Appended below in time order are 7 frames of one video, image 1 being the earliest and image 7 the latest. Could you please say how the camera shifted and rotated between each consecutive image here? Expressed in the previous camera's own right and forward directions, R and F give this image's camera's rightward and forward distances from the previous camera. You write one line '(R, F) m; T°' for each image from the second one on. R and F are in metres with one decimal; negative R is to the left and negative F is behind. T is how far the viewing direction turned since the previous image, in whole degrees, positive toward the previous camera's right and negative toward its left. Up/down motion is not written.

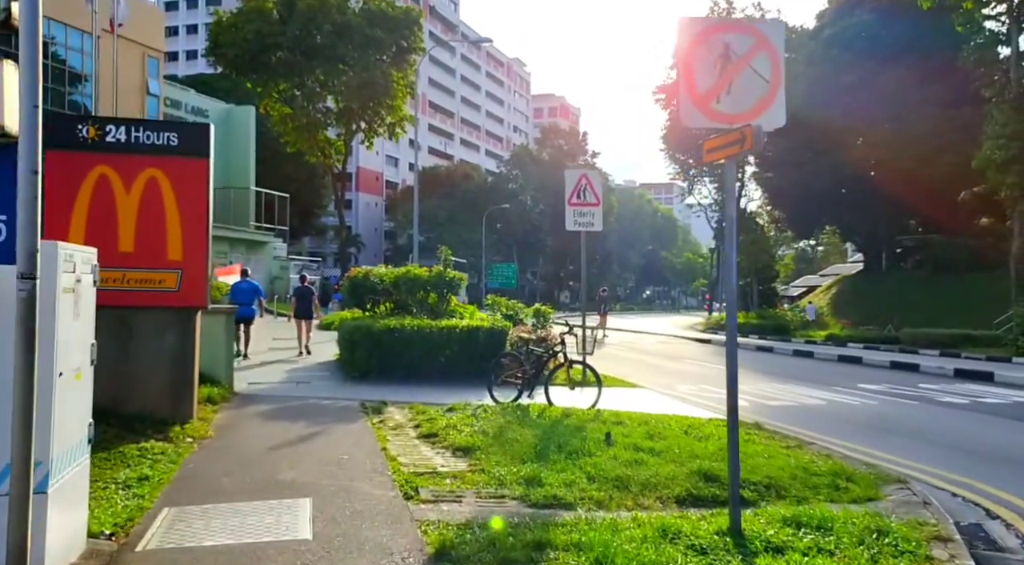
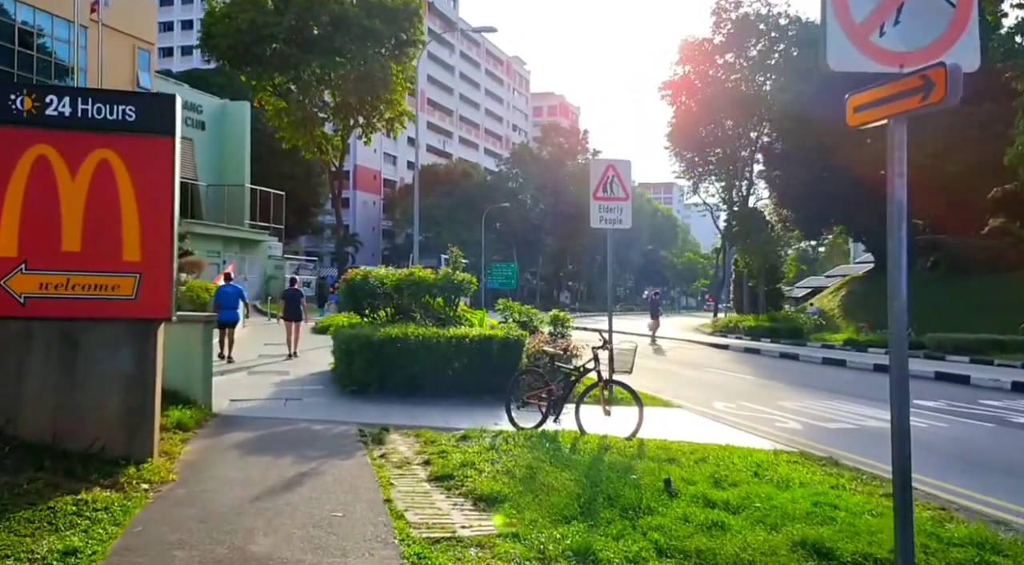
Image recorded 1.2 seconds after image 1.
(-0.3, +1.4) m; 0°
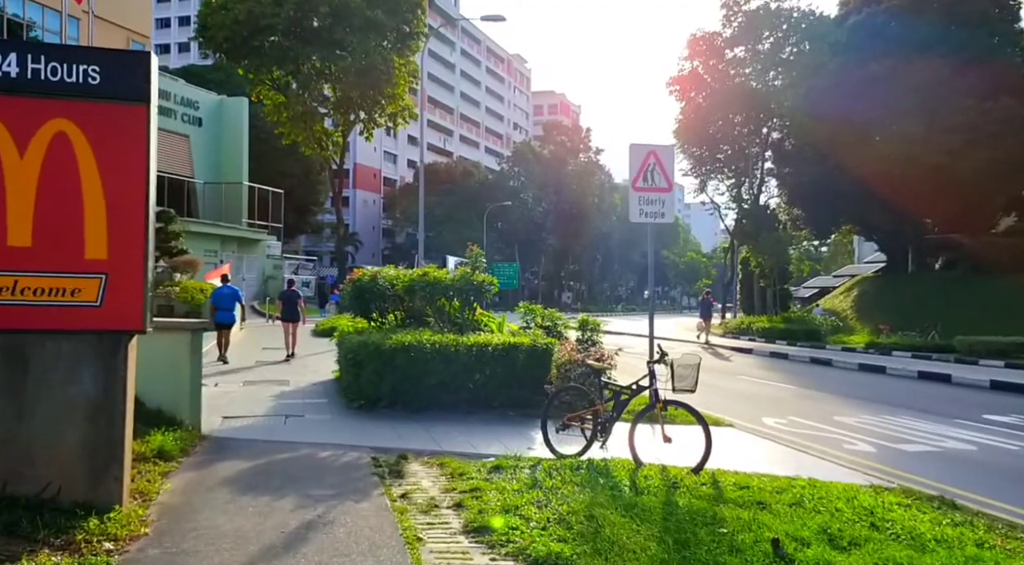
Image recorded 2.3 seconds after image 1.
(-0.3, +1.2) m; 0°
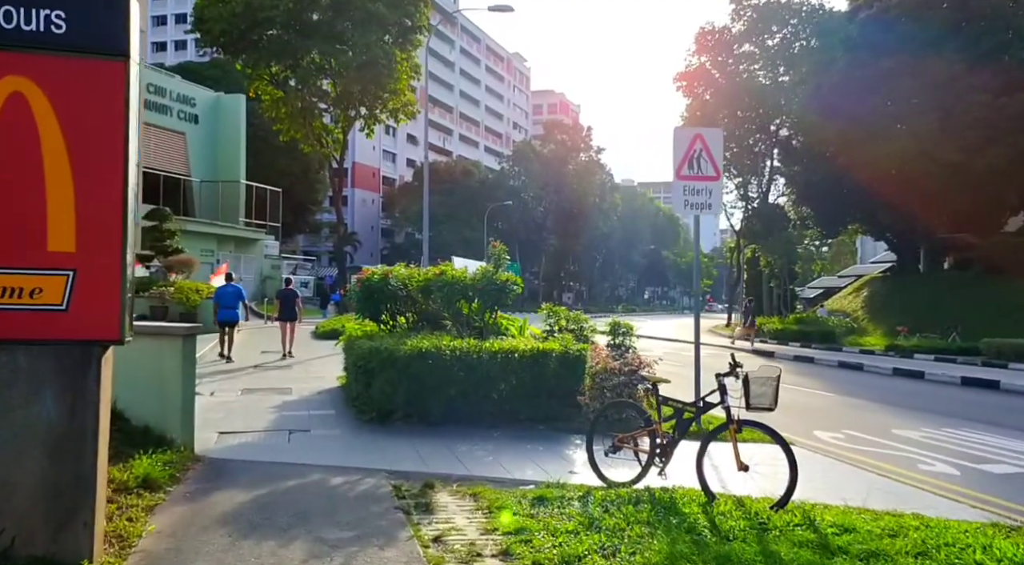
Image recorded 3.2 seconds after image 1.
(-0.3, +1.0) m; 0°
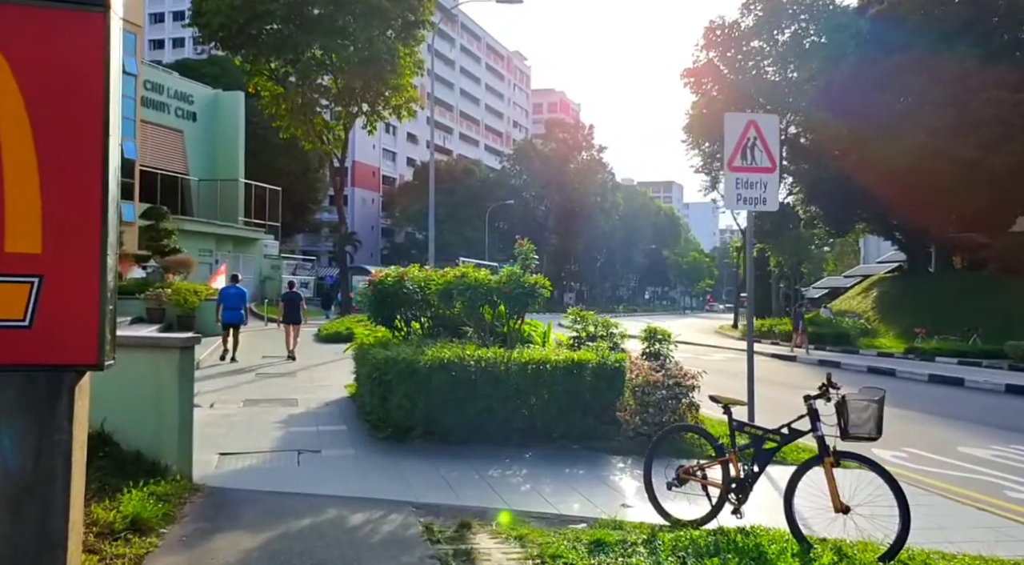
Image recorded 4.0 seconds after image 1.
(-0.3, +0.8) m; 0°
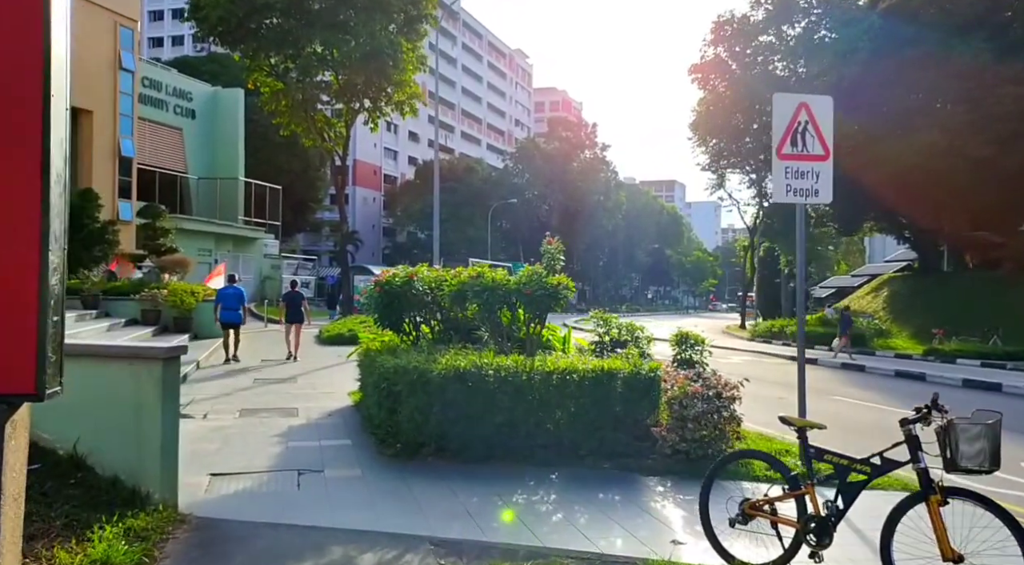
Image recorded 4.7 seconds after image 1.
(-0.2, +0.8) m; 0°
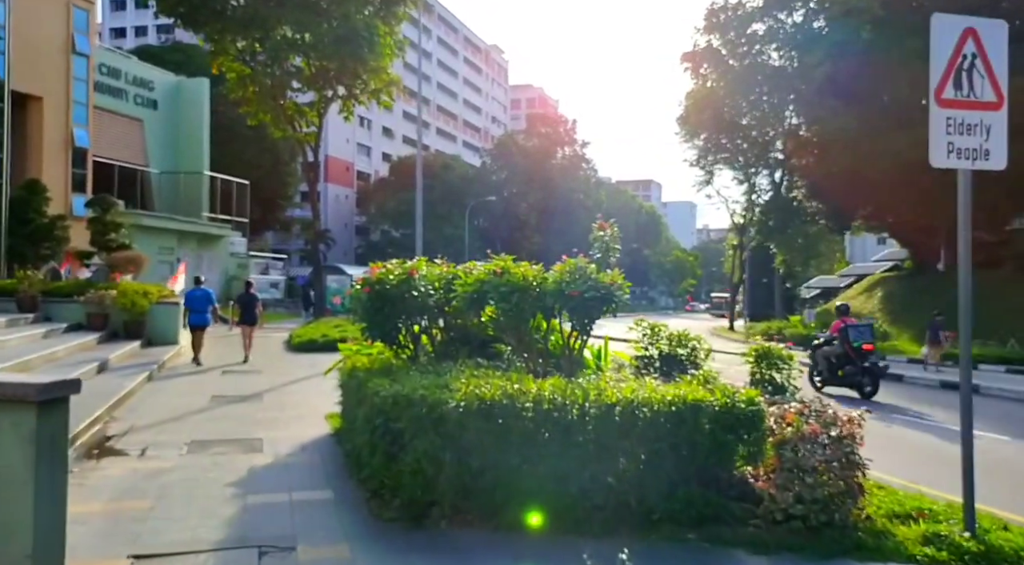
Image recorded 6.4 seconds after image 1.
(-0.5, +2.0) m; +2°
